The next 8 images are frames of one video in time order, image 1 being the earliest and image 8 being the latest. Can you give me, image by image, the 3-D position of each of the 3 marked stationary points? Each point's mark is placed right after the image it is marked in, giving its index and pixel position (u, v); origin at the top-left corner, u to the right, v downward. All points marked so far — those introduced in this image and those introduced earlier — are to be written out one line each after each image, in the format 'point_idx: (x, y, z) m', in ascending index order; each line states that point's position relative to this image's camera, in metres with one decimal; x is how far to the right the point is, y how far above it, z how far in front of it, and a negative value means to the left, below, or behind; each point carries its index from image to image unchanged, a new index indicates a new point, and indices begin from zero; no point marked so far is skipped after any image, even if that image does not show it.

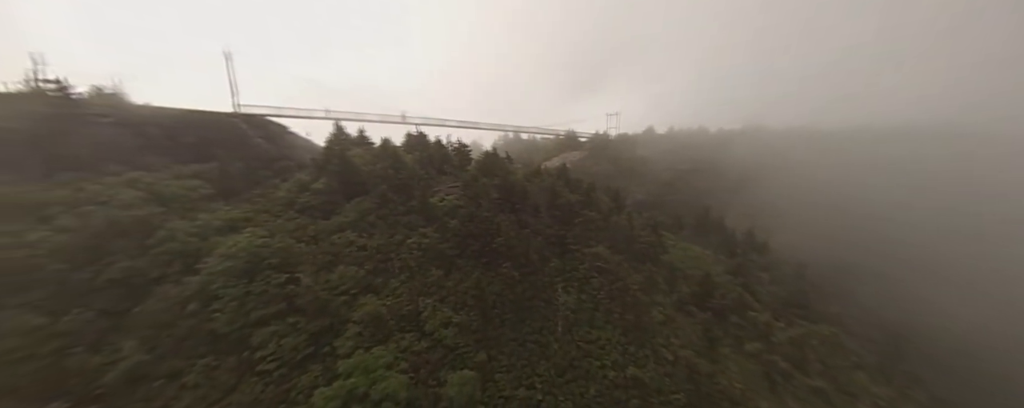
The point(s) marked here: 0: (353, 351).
0: (-8.1, -7.7, +19.6) m
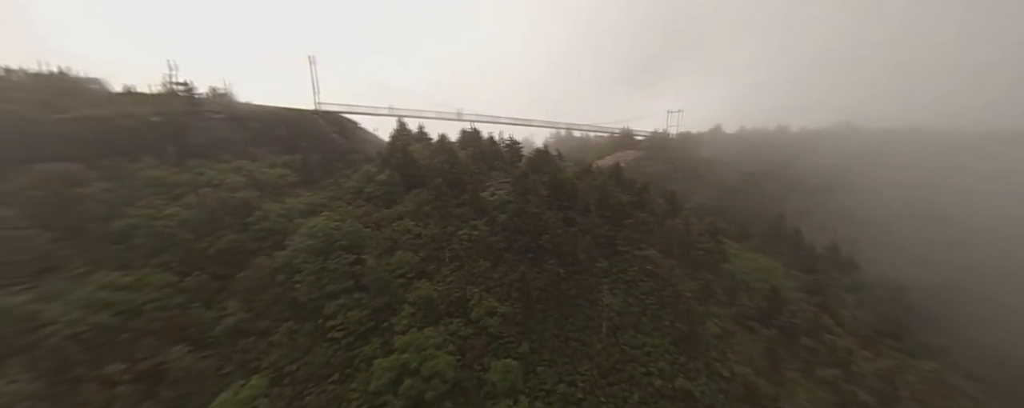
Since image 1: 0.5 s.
0: (-5.9, -7.2, +21.5) m
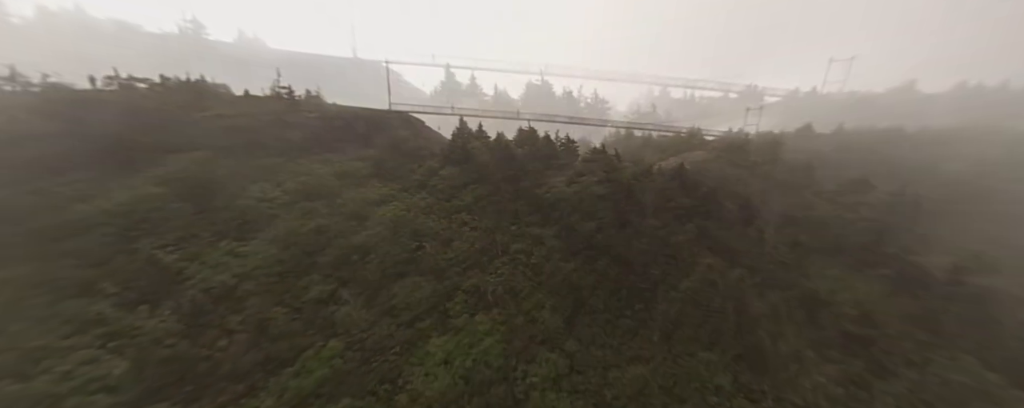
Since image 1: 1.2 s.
0: (-3.3, -6.8, +23.1) m
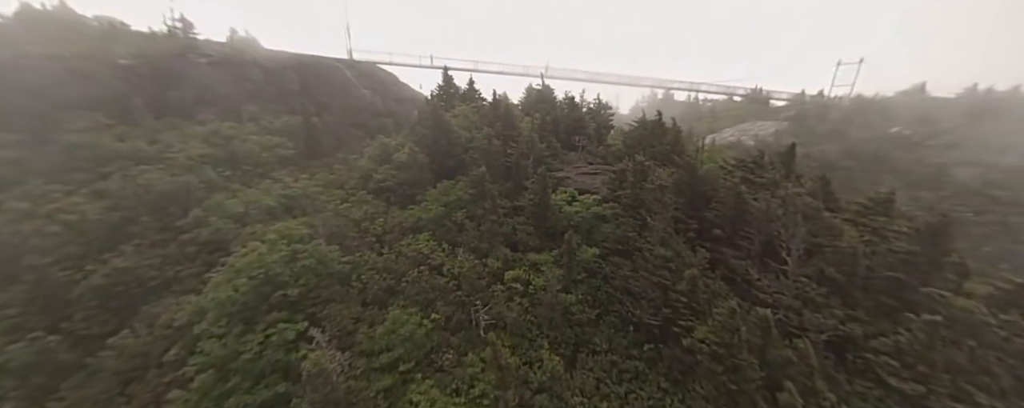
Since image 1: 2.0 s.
0: (-3.3, -6.9, +15.0) m
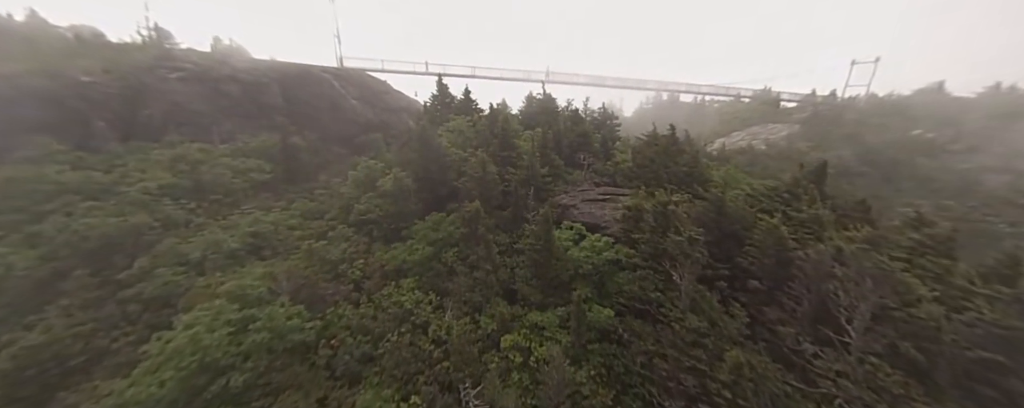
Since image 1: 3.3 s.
0: (-3.2, -7.9, +13.6) m
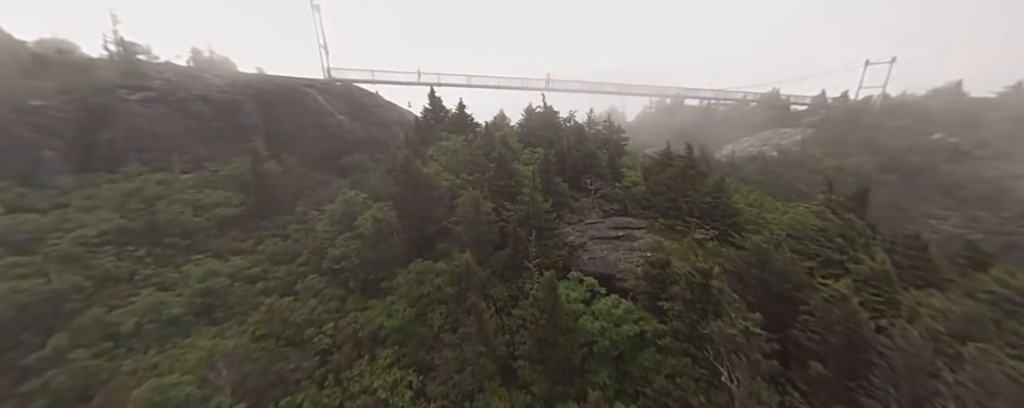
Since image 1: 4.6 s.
0: (-3.1, -9.1, +12.0) m
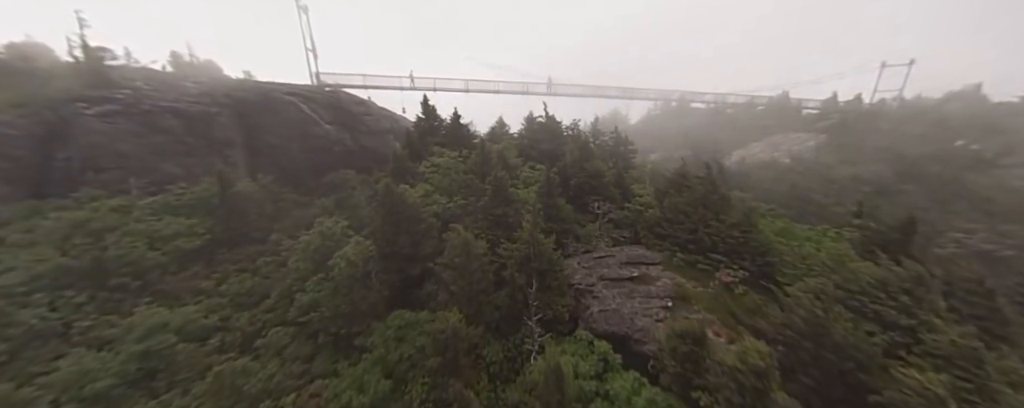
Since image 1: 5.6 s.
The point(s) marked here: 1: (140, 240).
0: (-3.2, -10.0, +10.6) m
1: (-10.5, -1.0, +10.6) m
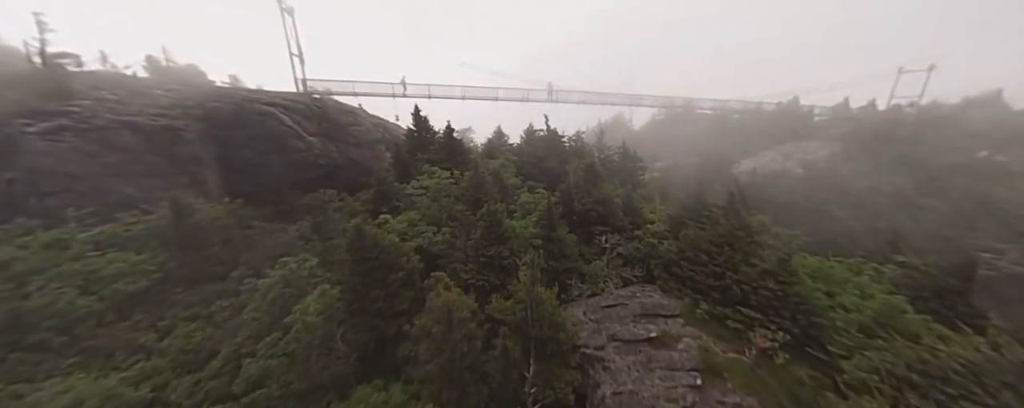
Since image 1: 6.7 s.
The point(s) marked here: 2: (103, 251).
0: (-3.3, -11.0, +9.1) m
1: (-10.6, -1.9, +9.1) m
2: (-11.2, -1.3, +10.3) m
